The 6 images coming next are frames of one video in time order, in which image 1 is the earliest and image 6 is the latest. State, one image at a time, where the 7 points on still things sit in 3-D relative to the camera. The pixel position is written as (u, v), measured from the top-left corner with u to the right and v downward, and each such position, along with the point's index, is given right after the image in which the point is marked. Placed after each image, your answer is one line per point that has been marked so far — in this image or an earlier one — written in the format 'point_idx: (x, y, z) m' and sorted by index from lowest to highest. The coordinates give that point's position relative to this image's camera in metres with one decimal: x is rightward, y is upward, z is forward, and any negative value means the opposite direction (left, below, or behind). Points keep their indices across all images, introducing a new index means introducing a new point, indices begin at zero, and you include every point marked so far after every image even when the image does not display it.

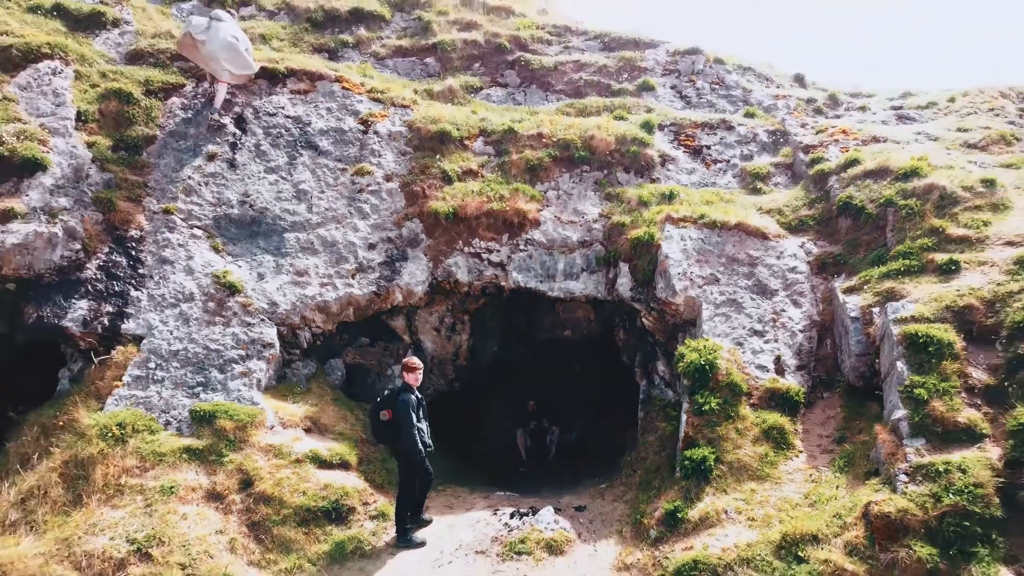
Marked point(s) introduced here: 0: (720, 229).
0: (+0.8, +0.2, +3.9) m
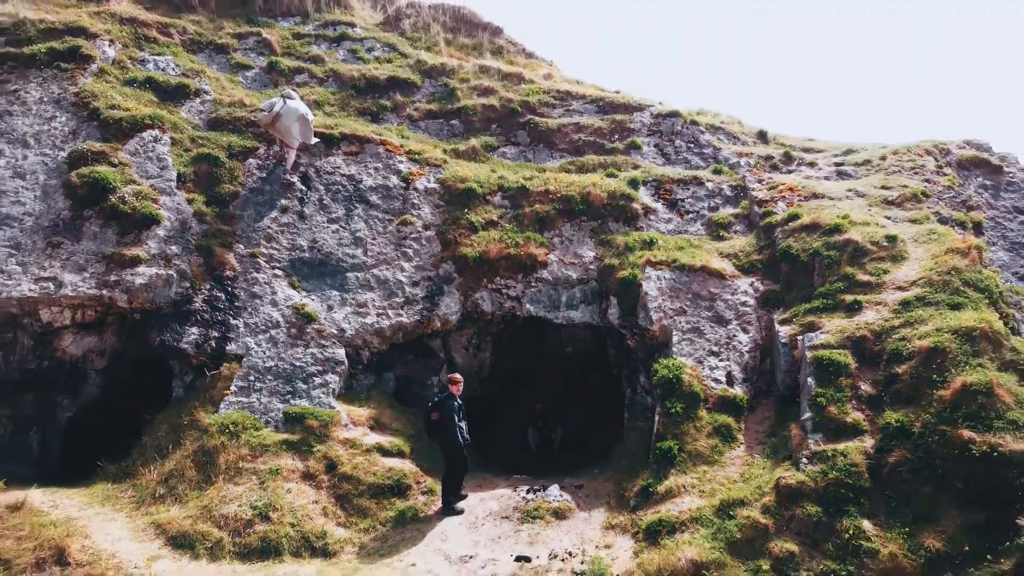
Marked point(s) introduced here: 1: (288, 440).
0: (+0.9, +0.1, +5.0) m
1: (-1.0, -0.6, +4.3) m
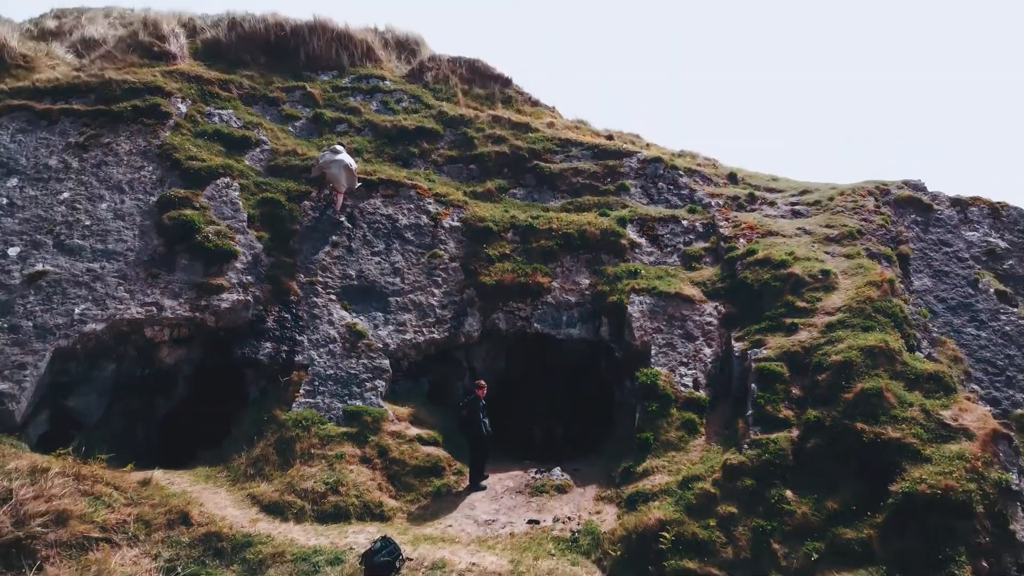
0: (+1.0, -0.1, +6.2) m
1: (-0.9, -0.8, +5.5) m
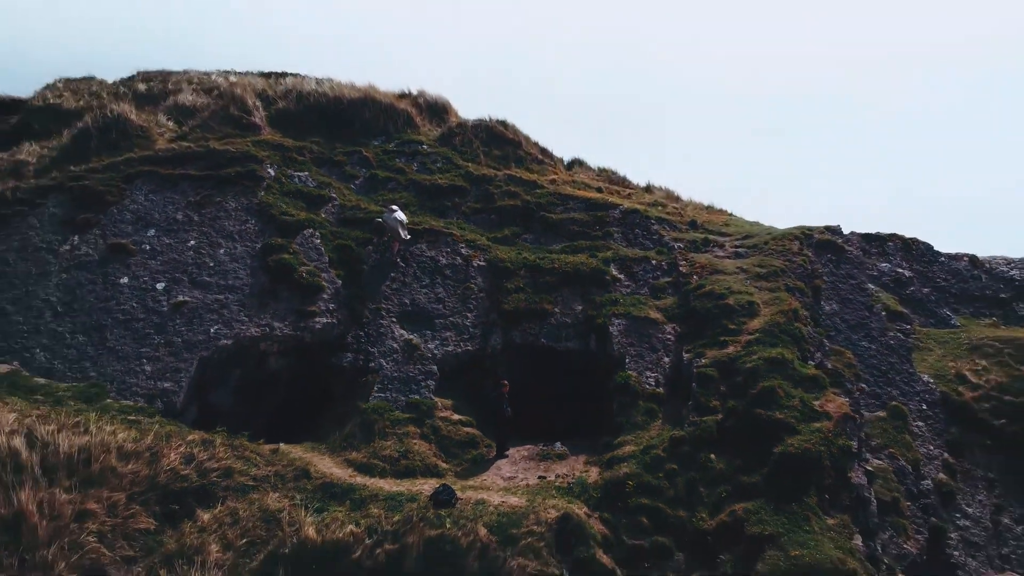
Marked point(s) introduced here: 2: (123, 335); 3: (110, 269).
0: (+1.1, -0.3, +8.5) m
1: (-0.8, -1.0, +7.8) m
2: (-3.1, -0.4, +8.0) m
3: (-3.5, +0.2, +8.7) m
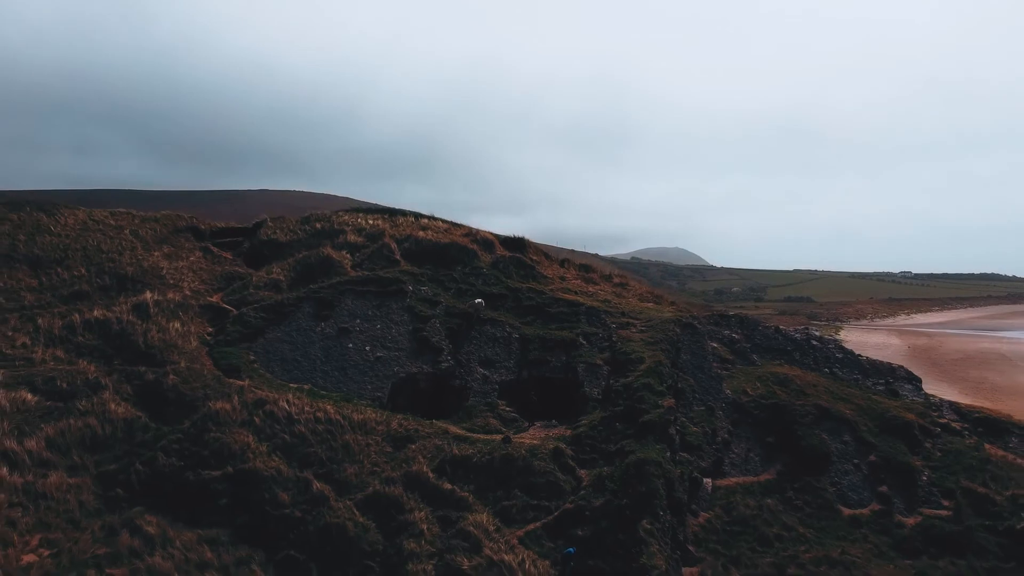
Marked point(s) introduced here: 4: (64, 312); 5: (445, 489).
0: (+1.4, -1.4, +18.1) m
1: (-0.4, -2.1, +17.4) m
2: (-2.8, -1.5, +17.7) m
3: (-3.1, -0.9, +18.3) m
4: (-7.7, -0.4, +17.2) m
5: (-1.0, -3.0, +15.0) m
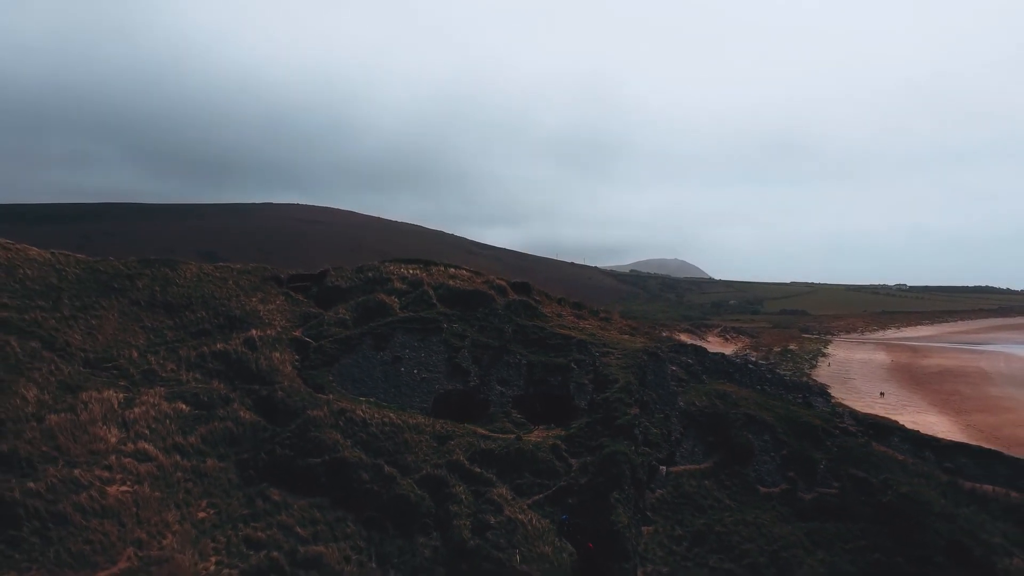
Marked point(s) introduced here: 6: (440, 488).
0: (+1.7, -2.3, +24.6) m
1: (-0.2, -3.1, +23.9) m
2: (-2.5, -2.4, +24.1) m
3: (-2.9, -1.9, +24.8) m
4: (-7.5, -1.3, +23.7) m
5: (-0.8, -3.9, +21.4) m
6: (-1.5, -4.2, +20.7) m
